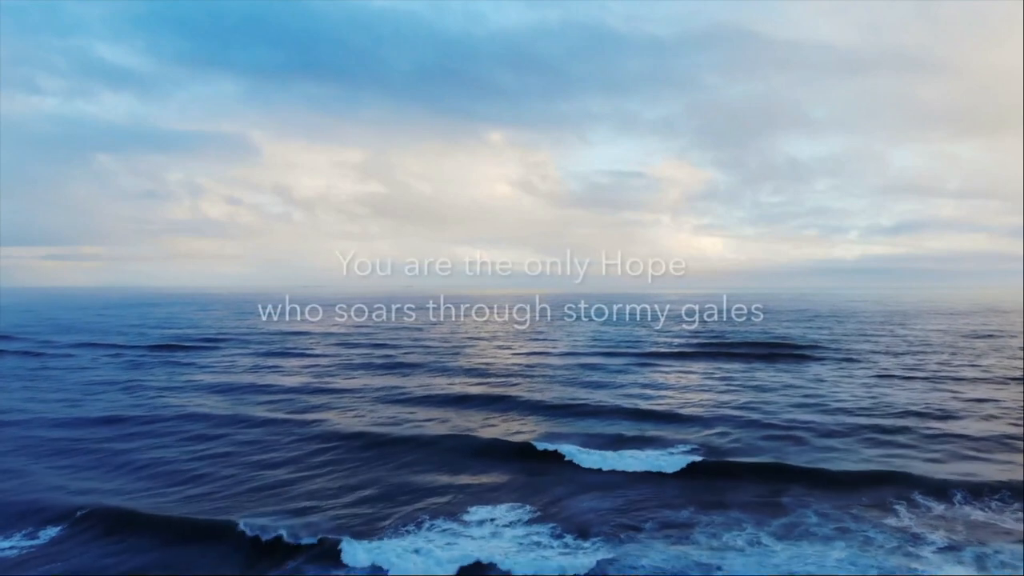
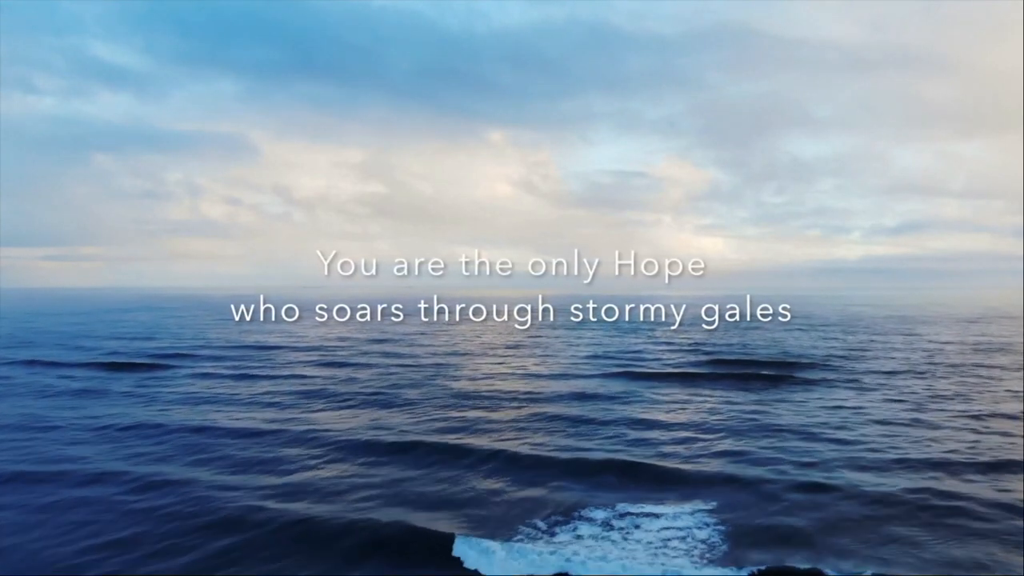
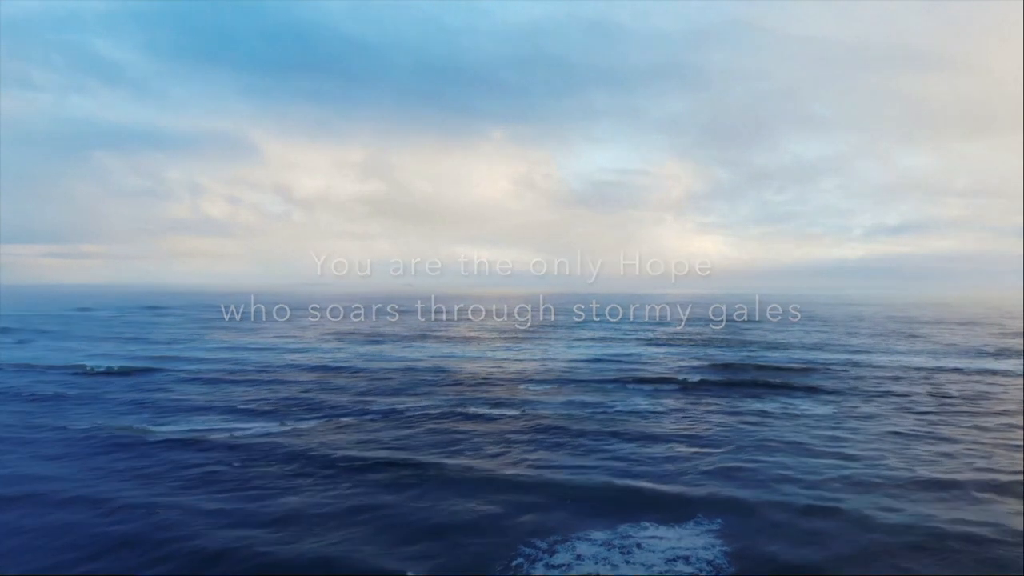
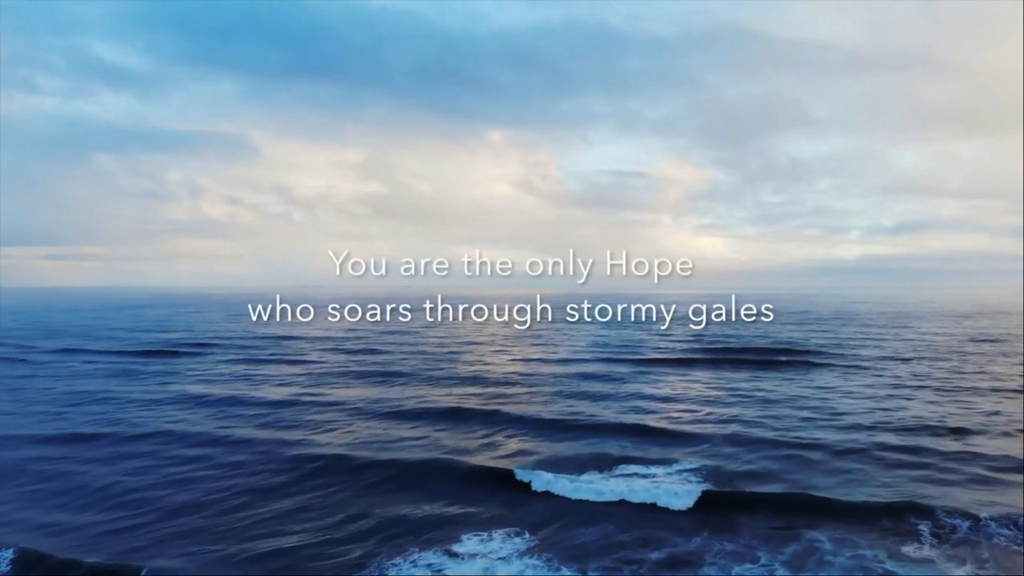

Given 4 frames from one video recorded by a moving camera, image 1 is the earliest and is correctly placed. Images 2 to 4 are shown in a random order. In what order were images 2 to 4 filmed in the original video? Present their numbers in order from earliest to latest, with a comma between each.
4, 2, 3
